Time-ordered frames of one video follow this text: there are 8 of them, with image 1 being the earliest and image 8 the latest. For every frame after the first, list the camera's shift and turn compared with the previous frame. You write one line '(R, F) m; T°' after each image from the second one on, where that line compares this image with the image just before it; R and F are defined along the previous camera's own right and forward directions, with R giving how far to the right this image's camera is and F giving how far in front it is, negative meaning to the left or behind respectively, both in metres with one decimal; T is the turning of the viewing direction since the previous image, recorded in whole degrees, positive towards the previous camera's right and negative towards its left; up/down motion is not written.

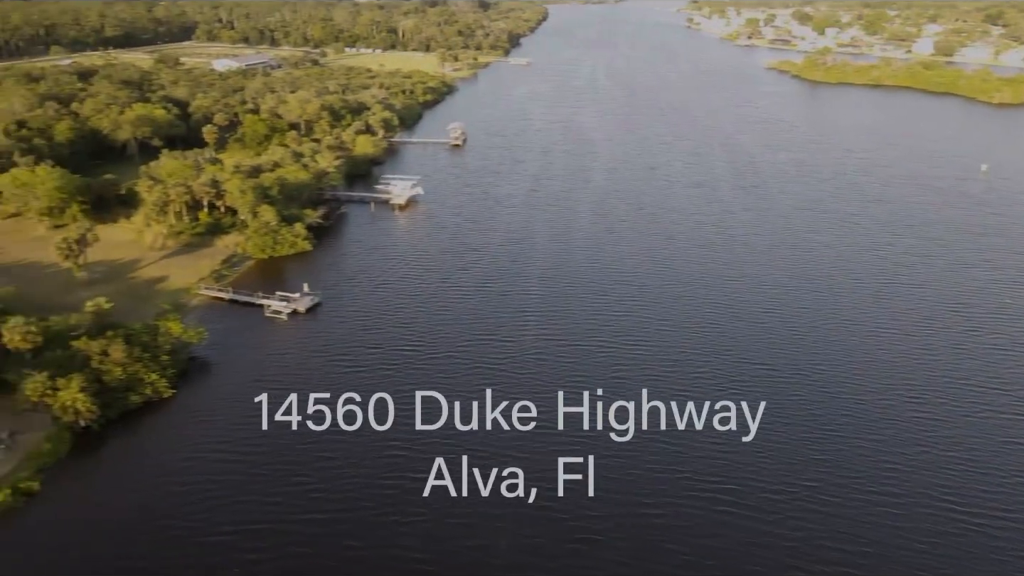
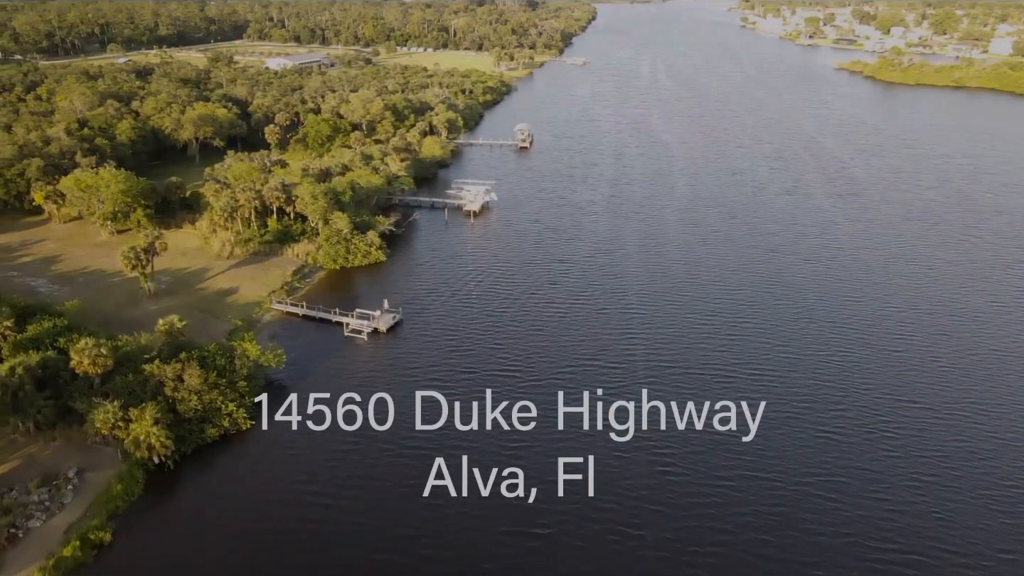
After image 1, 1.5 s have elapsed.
(-5.1, +5.7) m; -3°
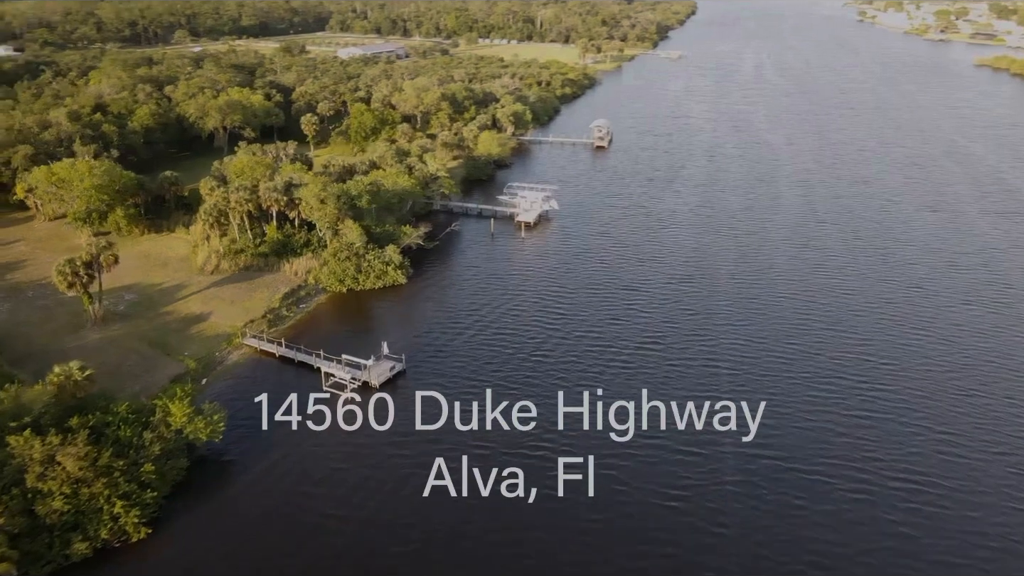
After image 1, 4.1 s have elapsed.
(+2.4, +15.4) m; -7°
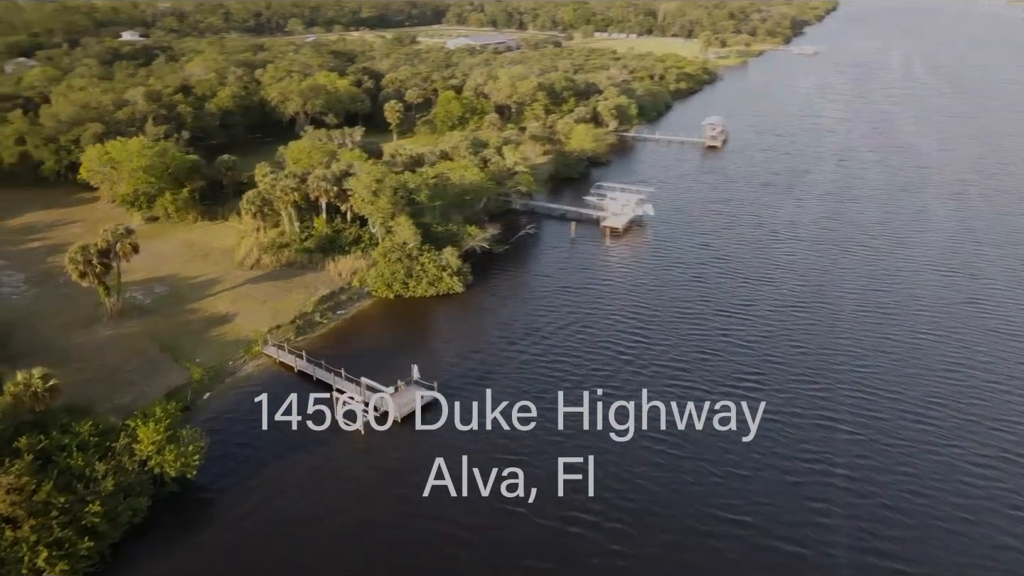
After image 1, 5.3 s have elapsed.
(+2.4, +8.2) m; -9°
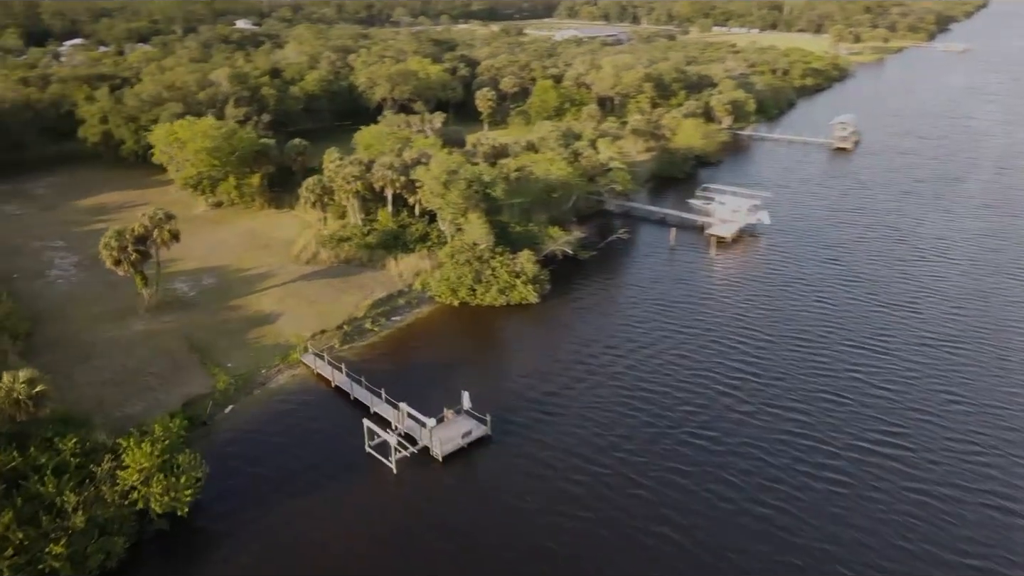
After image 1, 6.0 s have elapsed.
(+0.9, +6.5) m; -8°
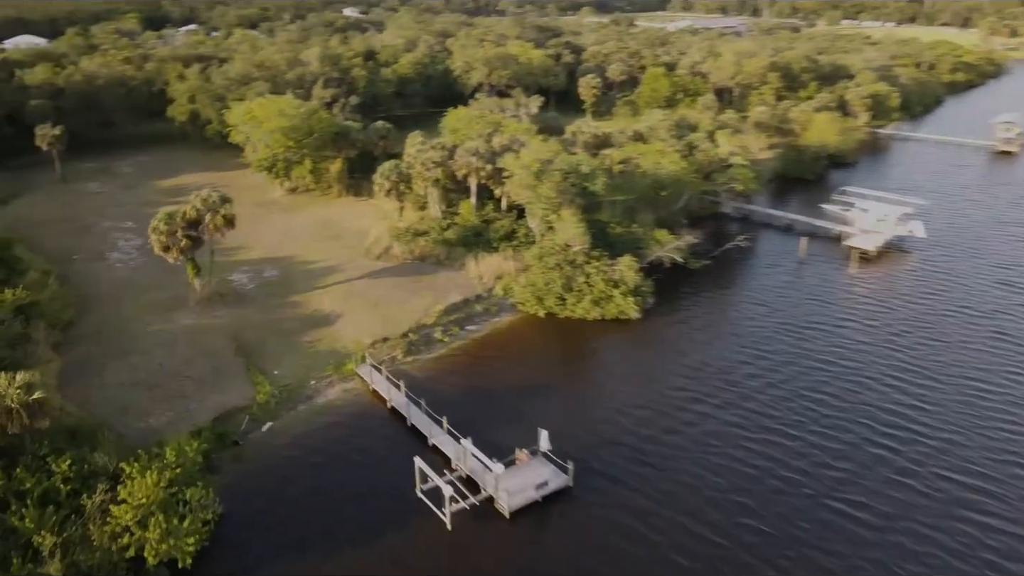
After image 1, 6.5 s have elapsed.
(-0.1, +5.9) m; -7°
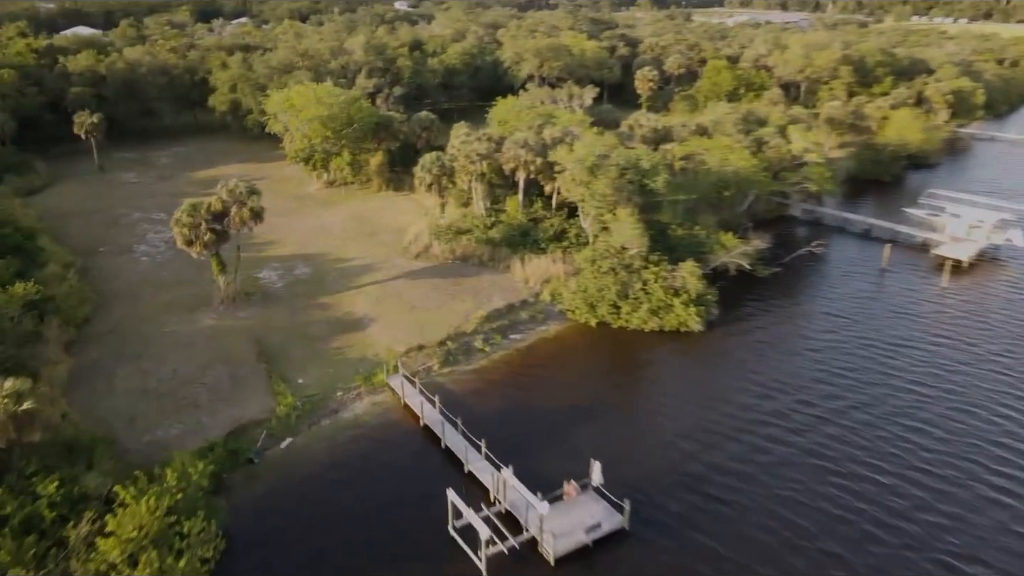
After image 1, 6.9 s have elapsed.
(-0.2, +3.2) m; -3°
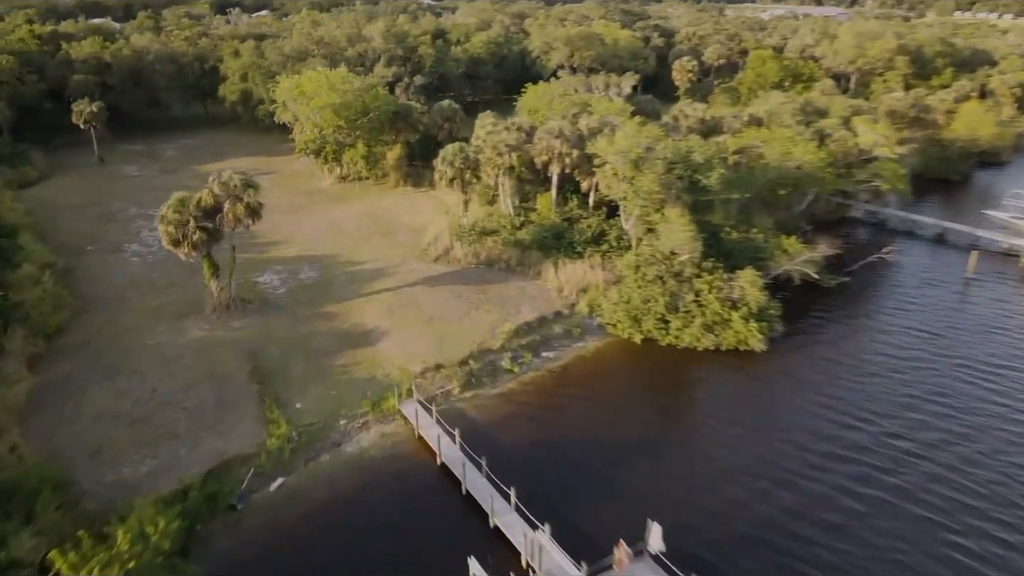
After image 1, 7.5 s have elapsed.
(-0.4, +4.1) m; -2°
